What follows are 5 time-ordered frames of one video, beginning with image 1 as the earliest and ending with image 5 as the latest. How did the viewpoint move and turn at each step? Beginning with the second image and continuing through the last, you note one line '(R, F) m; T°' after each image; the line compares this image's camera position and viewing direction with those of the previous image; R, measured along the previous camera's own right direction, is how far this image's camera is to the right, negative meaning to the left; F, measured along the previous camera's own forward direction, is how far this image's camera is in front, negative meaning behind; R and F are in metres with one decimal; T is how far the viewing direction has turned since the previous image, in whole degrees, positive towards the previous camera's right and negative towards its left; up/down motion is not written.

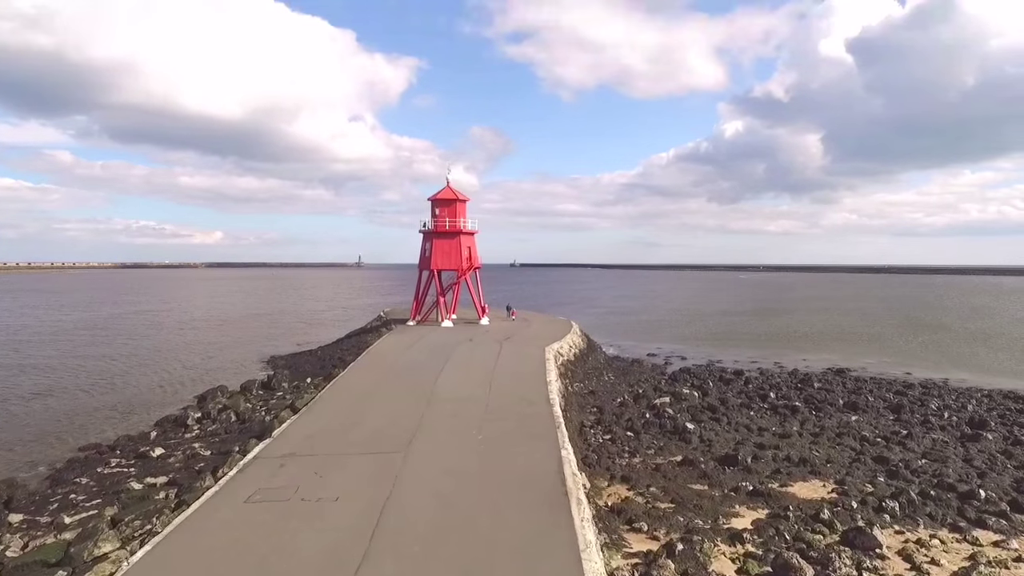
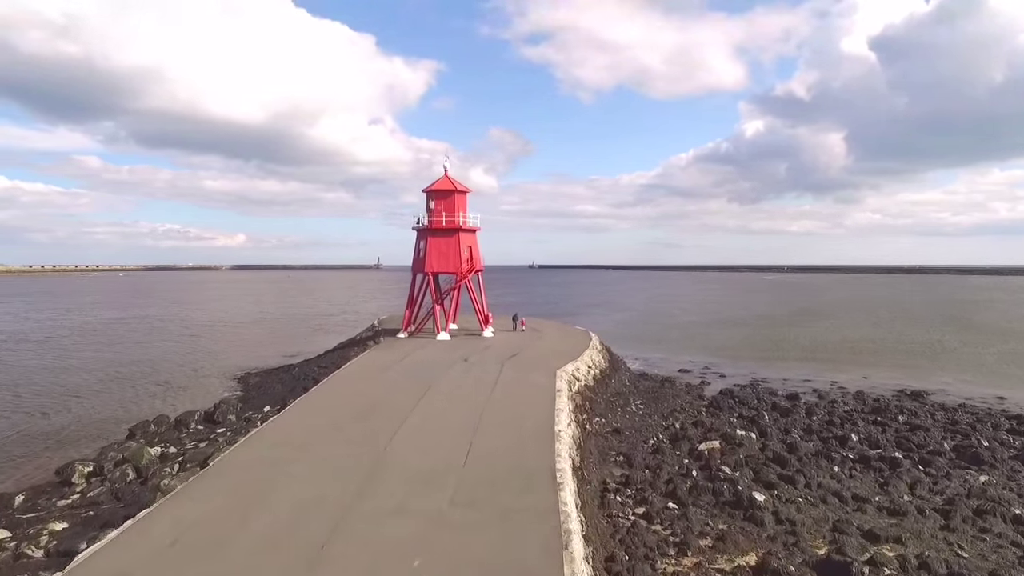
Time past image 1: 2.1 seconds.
(+0.5, +4.4) m; -2°
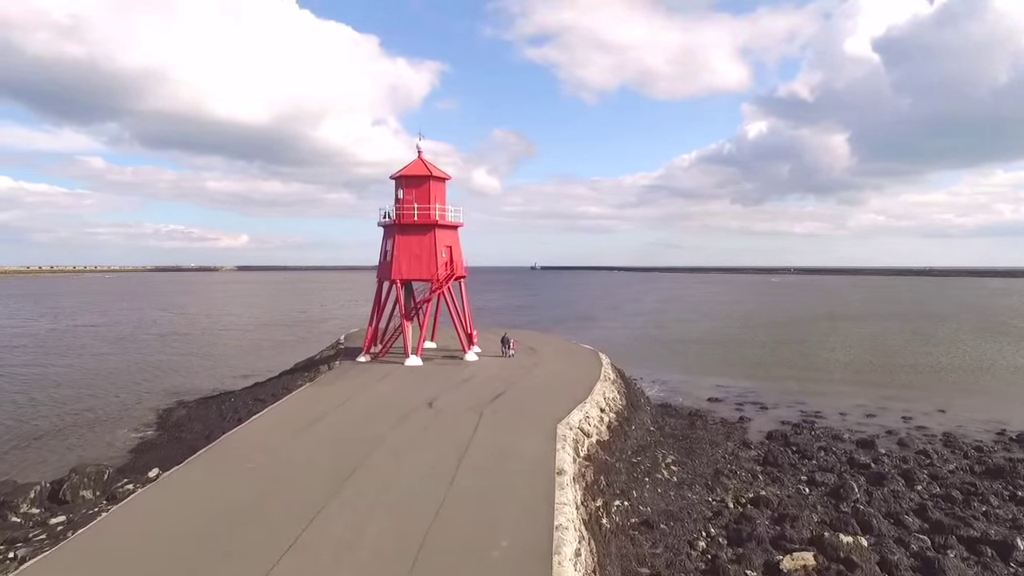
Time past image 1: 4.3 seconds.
(+0.5, +5.3) m; 0°
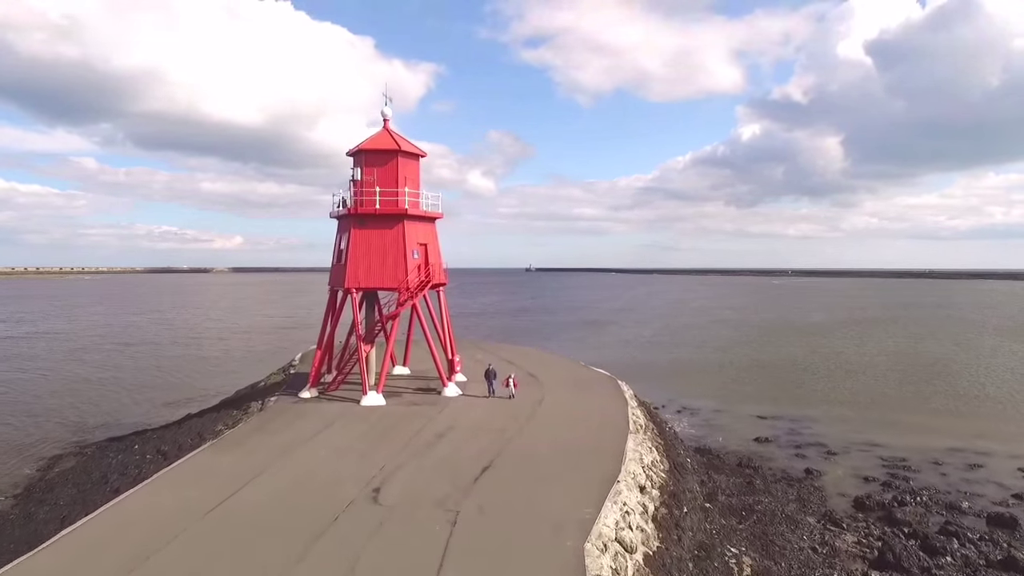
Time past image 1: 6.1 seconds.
(0.0, +5.0) m; 0°
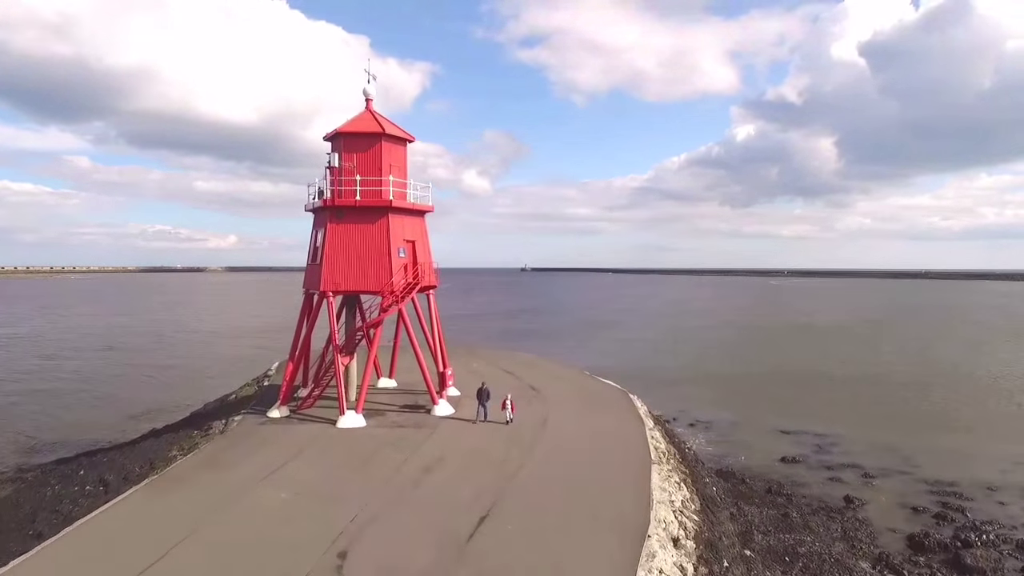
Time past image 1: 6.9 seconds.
(-0.1, +1.9) m; 0°
